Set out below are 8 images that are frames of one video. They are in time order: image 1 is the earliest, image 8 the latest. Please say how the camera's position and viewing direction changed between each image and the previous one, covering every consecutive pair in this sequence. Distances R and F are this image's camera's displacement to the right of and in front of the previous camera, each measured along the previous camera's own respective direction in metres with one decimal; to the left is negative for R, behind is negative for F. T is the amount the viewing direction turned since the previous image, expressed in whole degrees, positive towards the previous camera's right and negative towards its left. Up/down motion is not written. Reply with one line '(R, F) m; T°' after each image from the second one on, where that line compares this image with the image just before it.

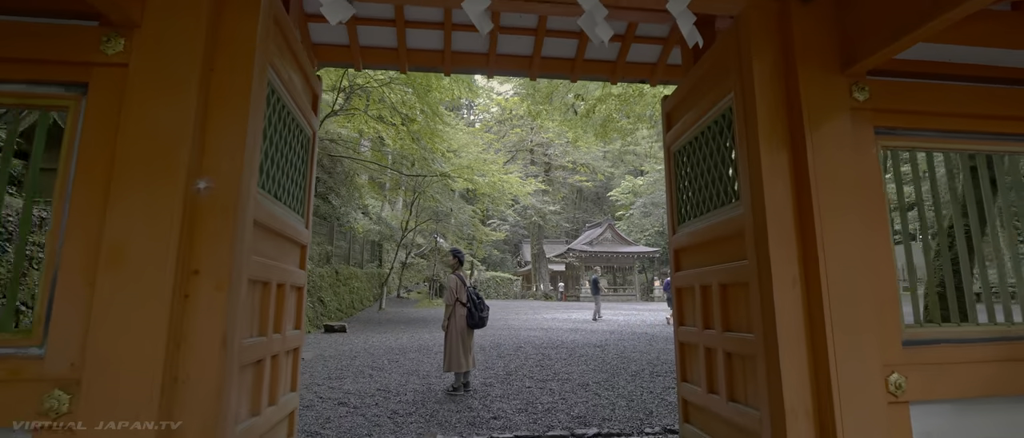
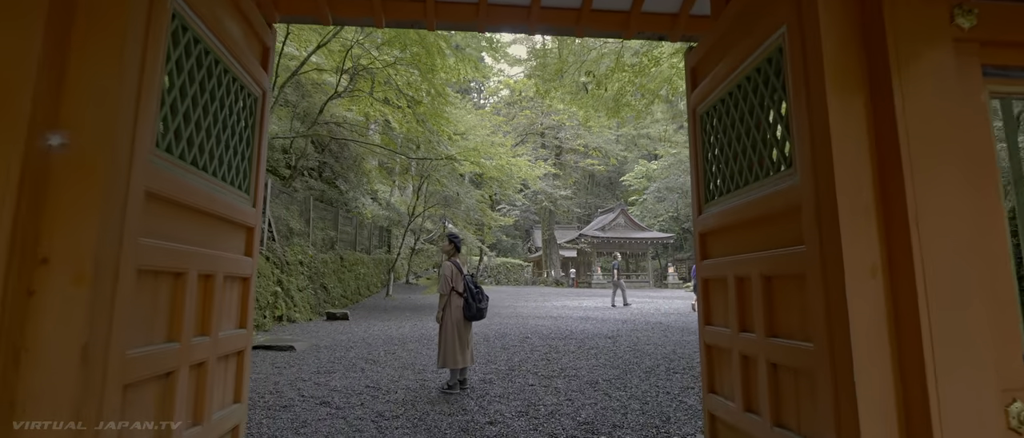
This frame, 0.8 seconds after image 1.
(+0.1, +0.4) m; -1°
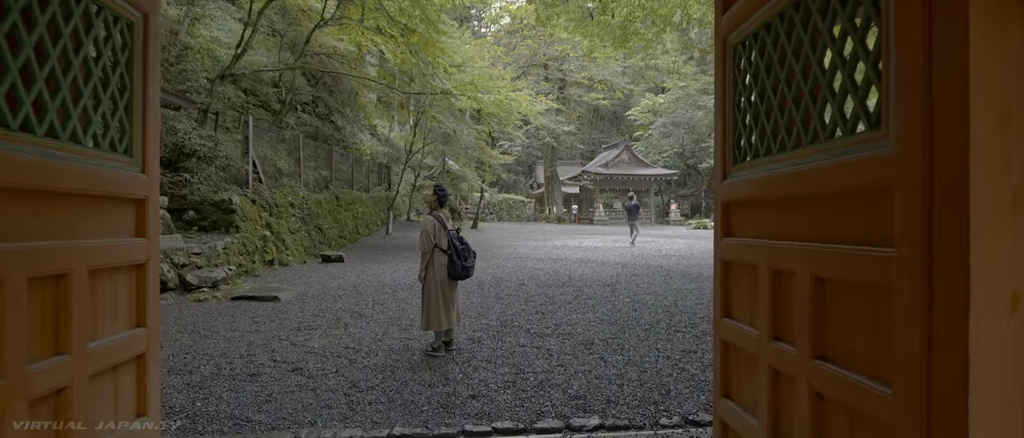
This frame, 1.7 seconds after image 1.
(+0.1, +0.4) m; 0°
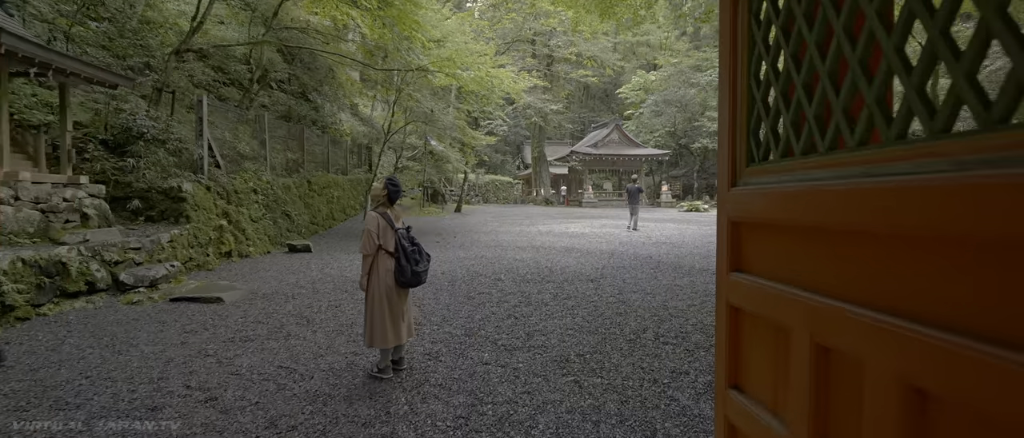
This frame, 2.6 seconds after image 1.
(+0.2, +0.5) m; +1°
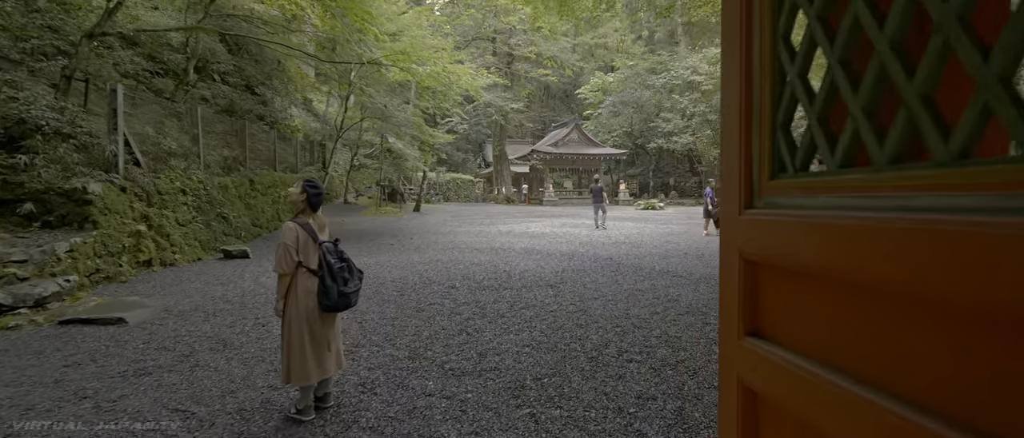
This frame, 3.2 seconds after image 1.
(+0.1, +0.4) m; +4°
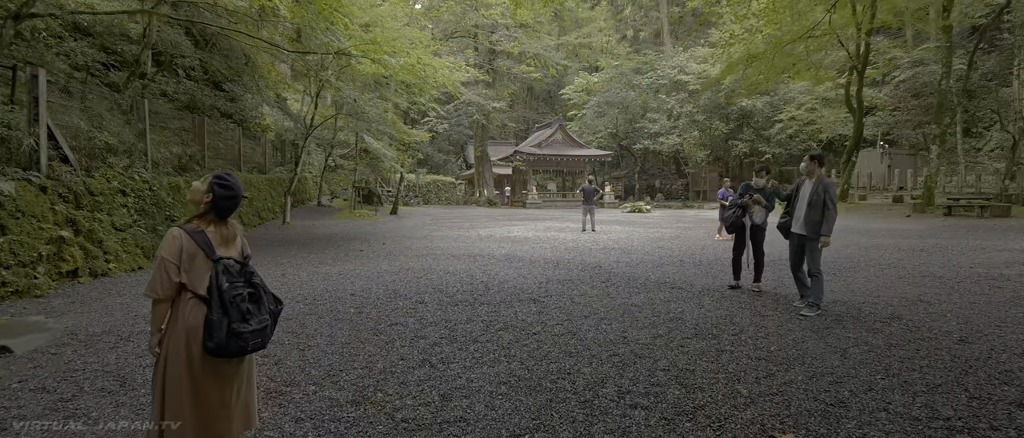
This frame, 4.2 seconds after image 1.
(+0.1, +0.6) m; +2°
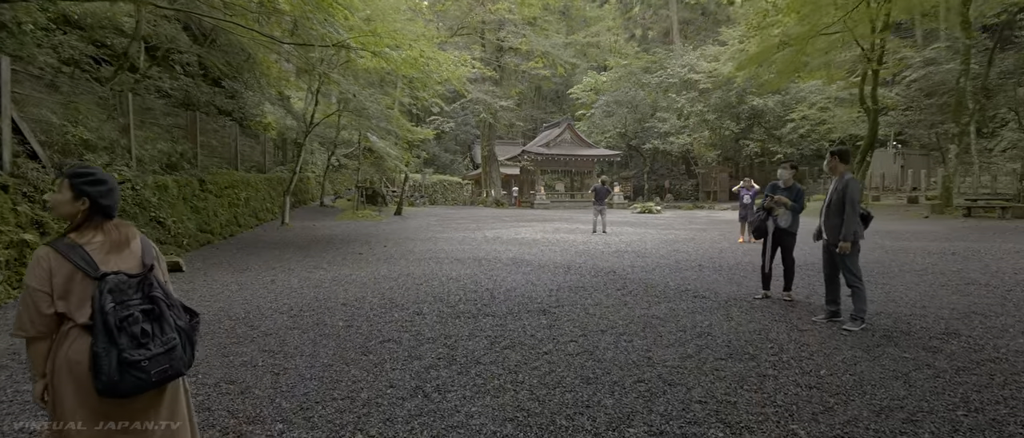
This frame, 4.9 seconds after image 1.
(0.0, +0.4) m; -1°
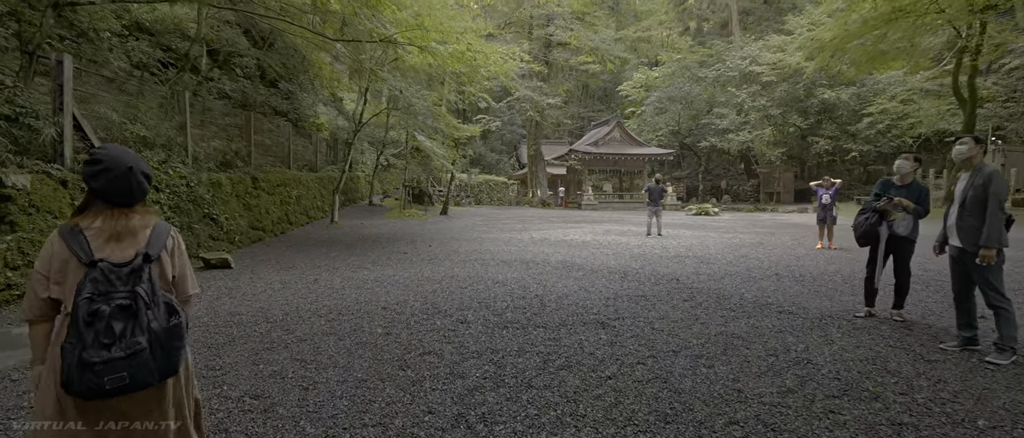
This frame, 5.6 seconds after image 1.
(-0.1, +0.4) m; -5°
